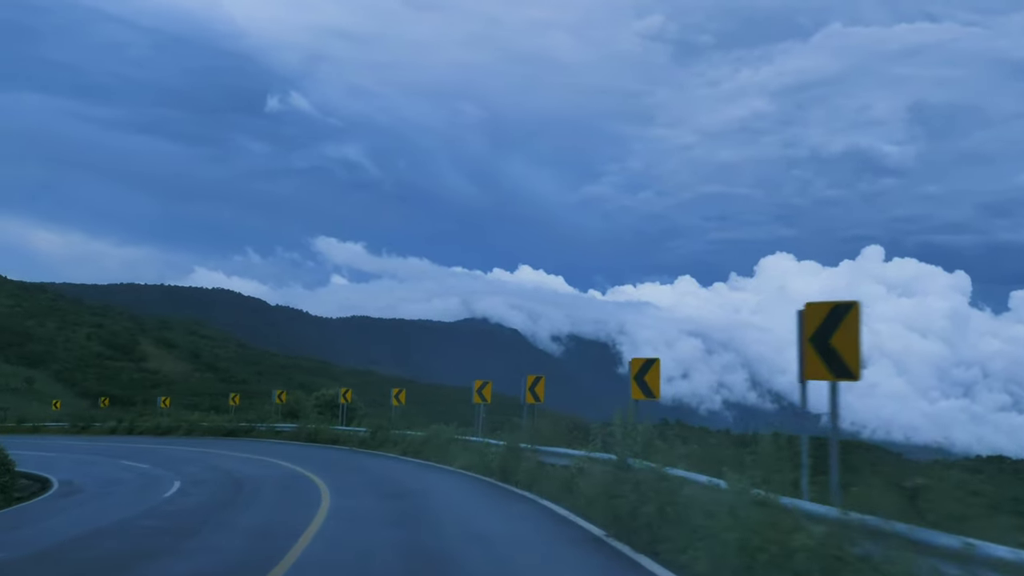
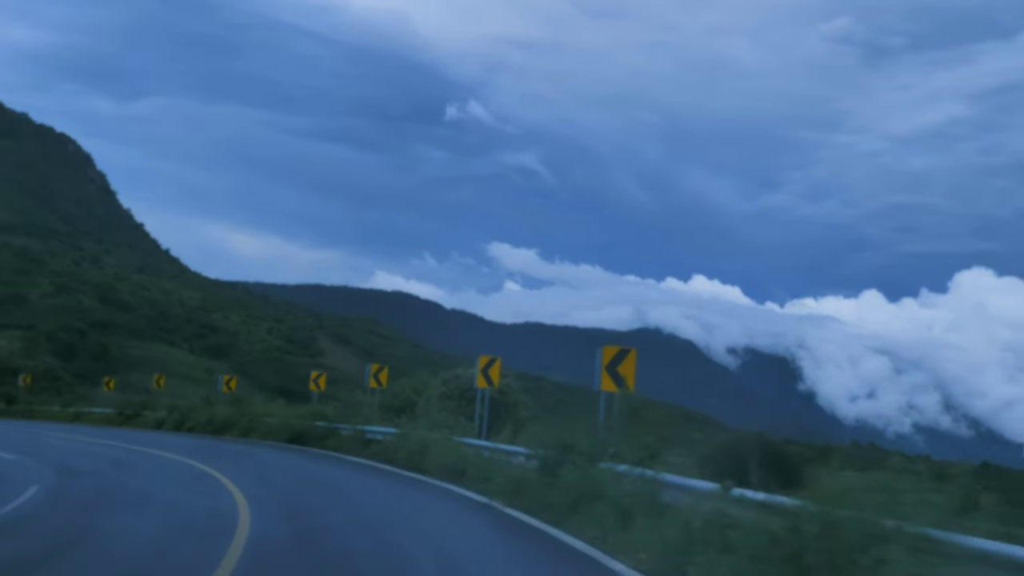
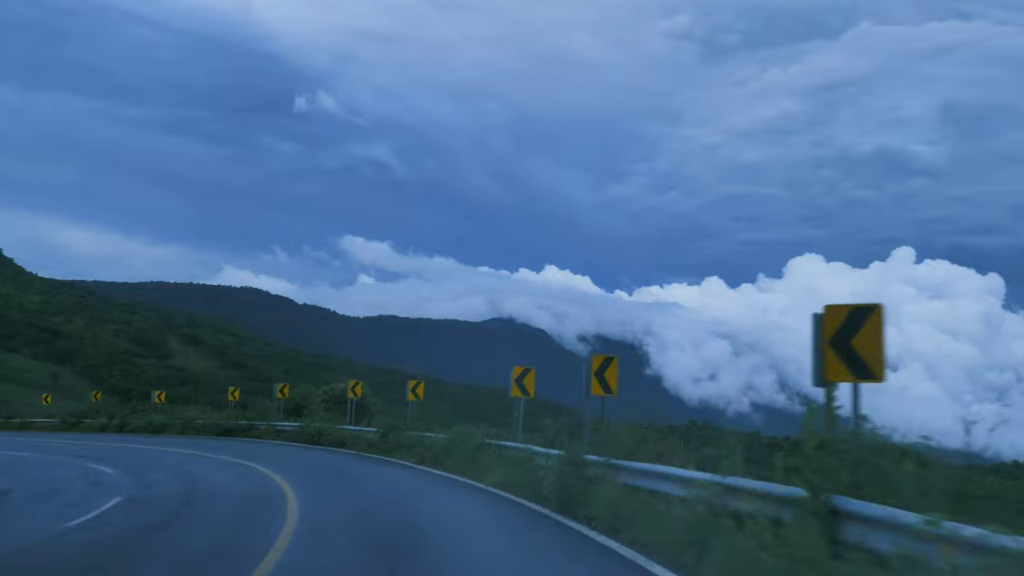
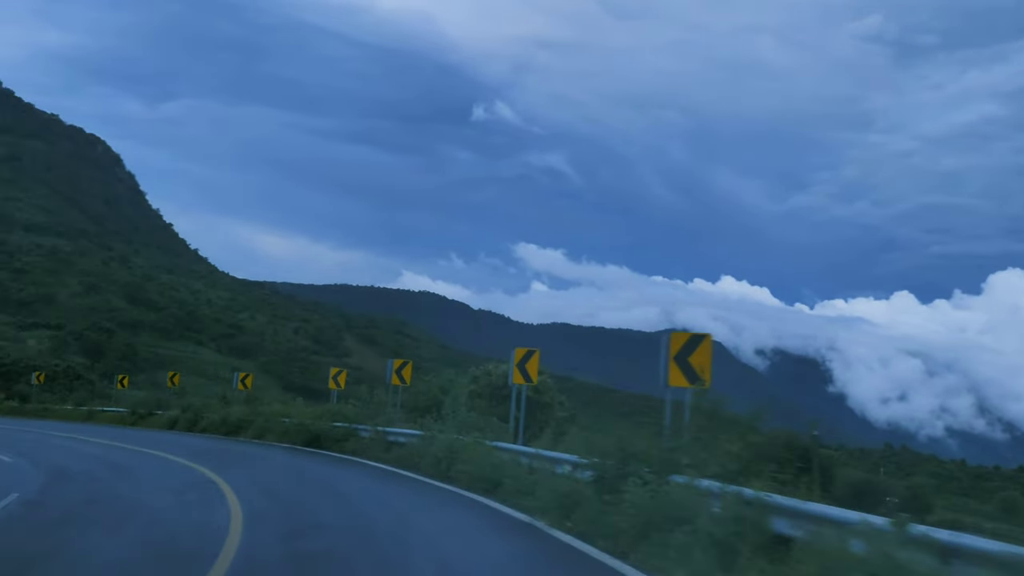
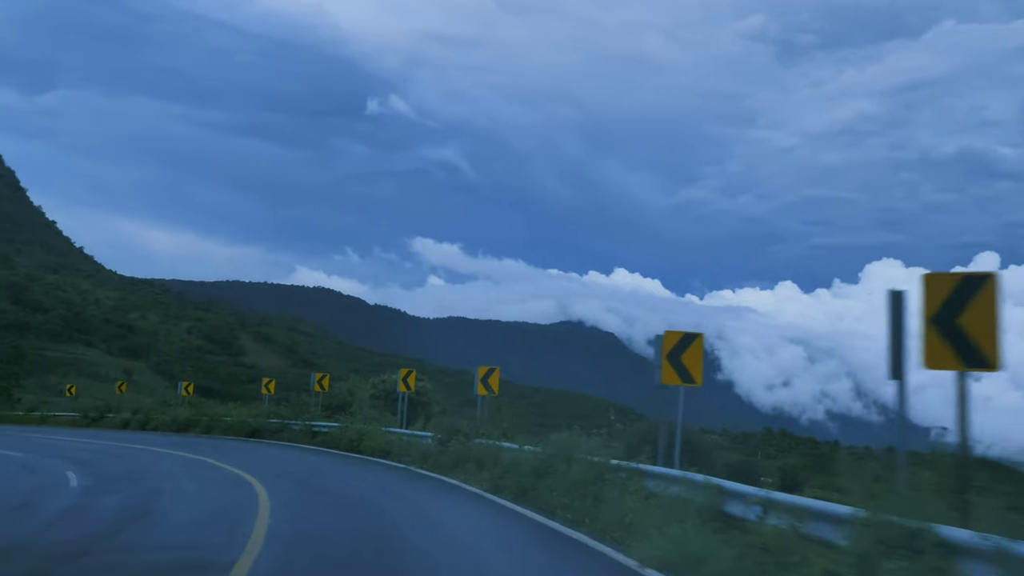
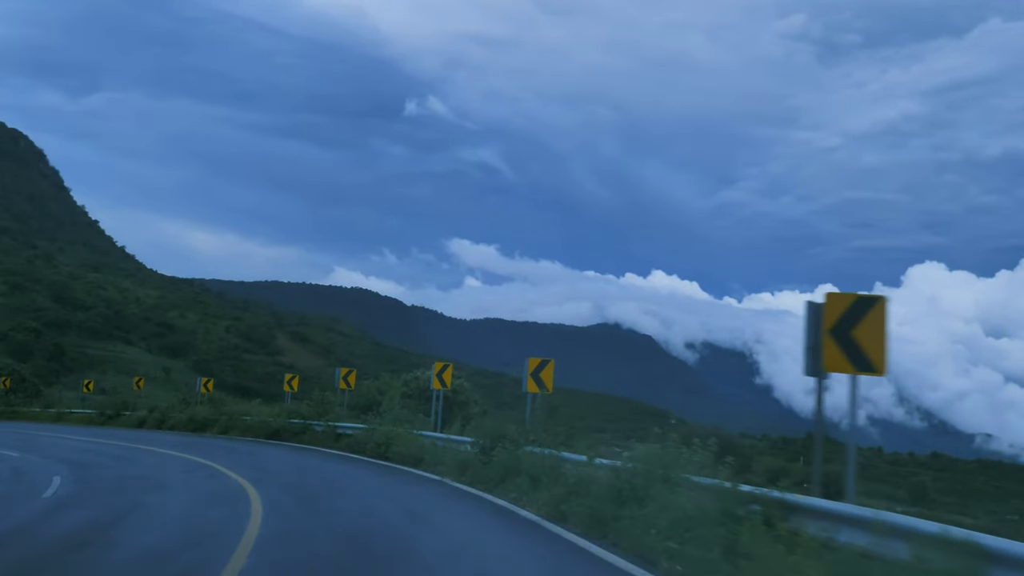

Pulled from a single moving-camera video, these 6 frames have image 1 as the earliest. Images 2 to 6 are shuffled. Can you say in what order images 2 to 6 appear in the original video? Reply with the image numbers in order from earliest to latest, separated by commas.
3, 5, 6, 2, 4
